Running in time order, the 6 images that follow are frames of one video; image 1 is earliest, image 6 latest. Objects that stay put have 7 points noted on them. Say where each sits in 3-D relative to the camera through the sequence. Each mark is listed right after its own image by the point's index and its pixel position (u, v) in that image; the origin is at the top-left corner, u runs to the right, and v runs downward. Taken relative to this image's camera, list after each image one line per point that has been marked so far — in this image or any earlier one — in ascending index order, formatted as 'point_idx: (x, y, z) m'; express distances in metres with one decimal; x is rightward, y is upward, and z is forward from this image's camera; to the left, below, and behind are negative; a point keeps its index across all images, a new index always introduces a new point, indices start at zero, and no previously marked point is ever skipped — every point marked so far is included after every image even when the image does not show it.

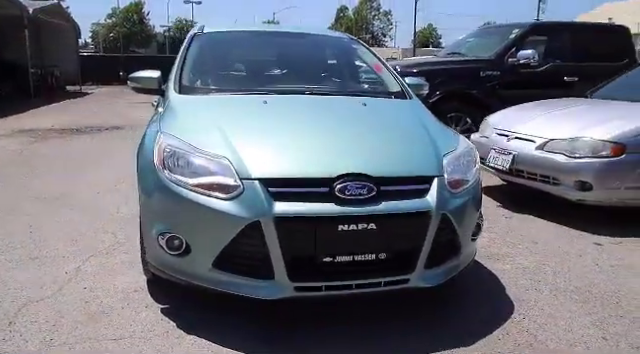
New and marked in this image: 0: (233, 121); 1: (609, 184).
0: (-0.5, +0.3, +2.9) m
1: (+2.4, -0.1, +4.3) m
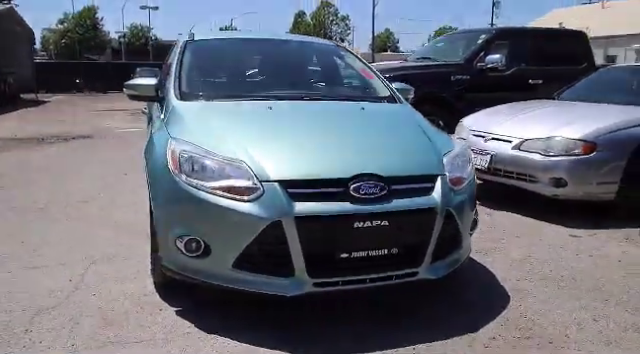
0: (-0.4, +0.3, +3.0) m
1: (+2.3, 0.0, +4.6) m
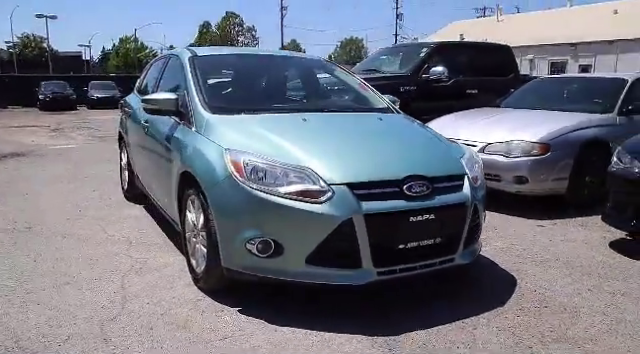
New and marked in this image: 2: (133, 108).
0: (-0.2, +0.3, +3.2) m
1: (+2.2, 0.0, +5.3) m
2: (-1.9, +0.7, +5.3) m
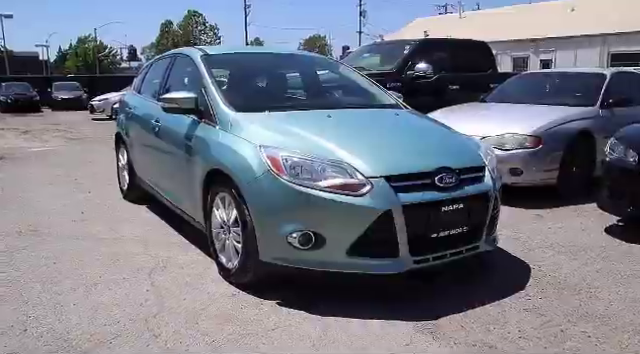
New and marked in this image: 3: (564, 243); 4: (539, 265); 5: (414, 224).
0: (0.0, +0.3, +3.3) m
1: (+2.3, +0.1, +5.6) m
2: (-1.9, +0.7, +5.3) m
3: (+2.0, -0.5, +4.3) m
4: (+1.6, -0.6, +3.8) m
5: (+0.5, -0.3, +2.9) m
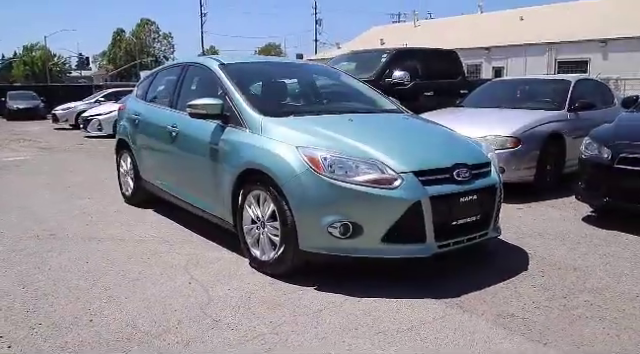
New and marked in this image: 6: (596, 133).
0: (+0.1, +0.3, +3.7) m
1: (+2.3, +0.1, +6.1) m
2: (-1.9, +0.7, +5.5) m
3: (+2.1, -0.5, +4.8) m
4: (+1.7, -0.6, +4.3) m
5: (+0.7, -0.2, +3.3) m
6: (+2.8, +0.4, +5.2) m
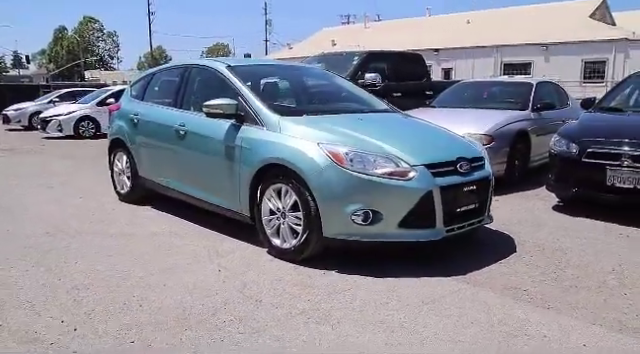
0: (+0.3, +0.4, +4.1) m
1: (+2.1, +0.2, +6.7) m
2: (-1.9, +0.7, +5.7) m
3: (+2.1, -0.4, +5.4) m
4: (+1.8, -0.5, +4.8) m
5: (+0.9, -0.2, +3.7) m
6: (+2.7, +0.5, +5.8) m
